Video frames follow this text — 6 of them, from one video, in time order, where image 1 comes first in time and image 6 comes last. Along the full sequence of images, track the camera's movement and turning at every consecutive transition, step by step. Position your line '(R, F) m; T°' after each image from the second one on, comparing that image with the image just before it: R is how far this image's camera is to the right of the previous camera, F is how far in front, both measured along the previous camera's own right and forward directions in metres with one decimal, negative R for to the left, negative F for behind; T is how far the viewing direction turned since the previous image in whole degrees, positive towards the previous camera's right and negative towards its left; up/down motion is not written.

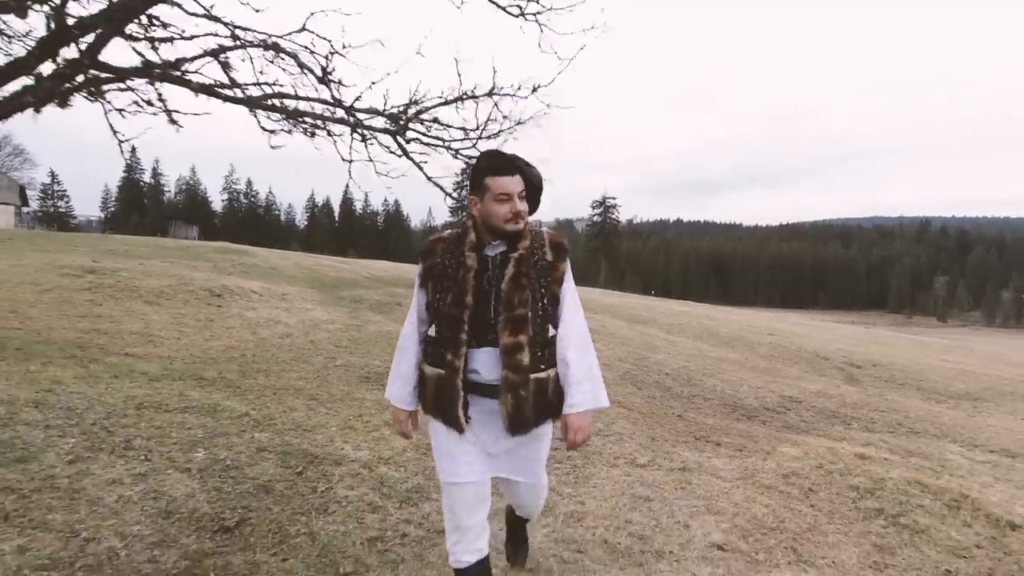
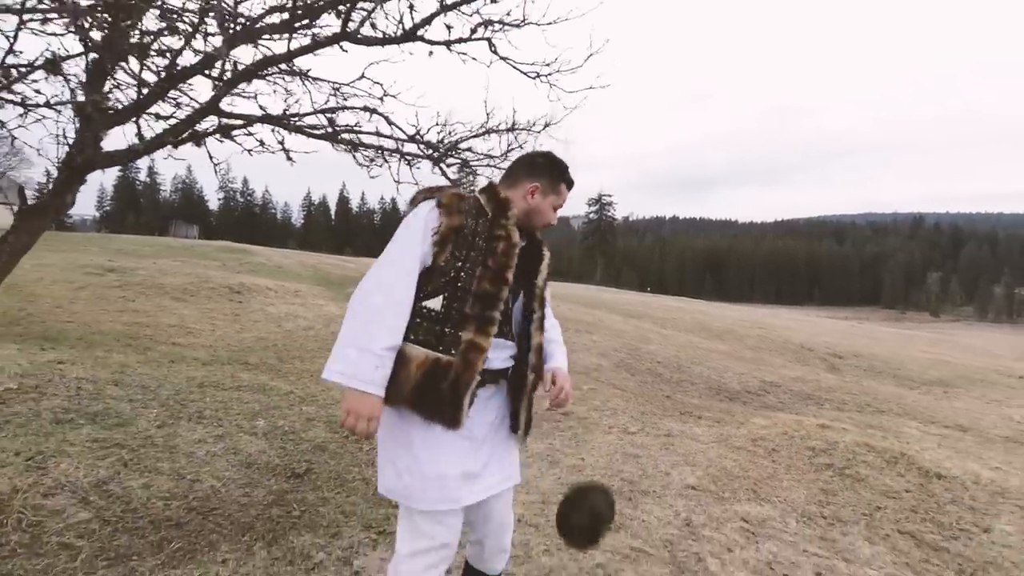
(-0.2, -0.9) m; 0°
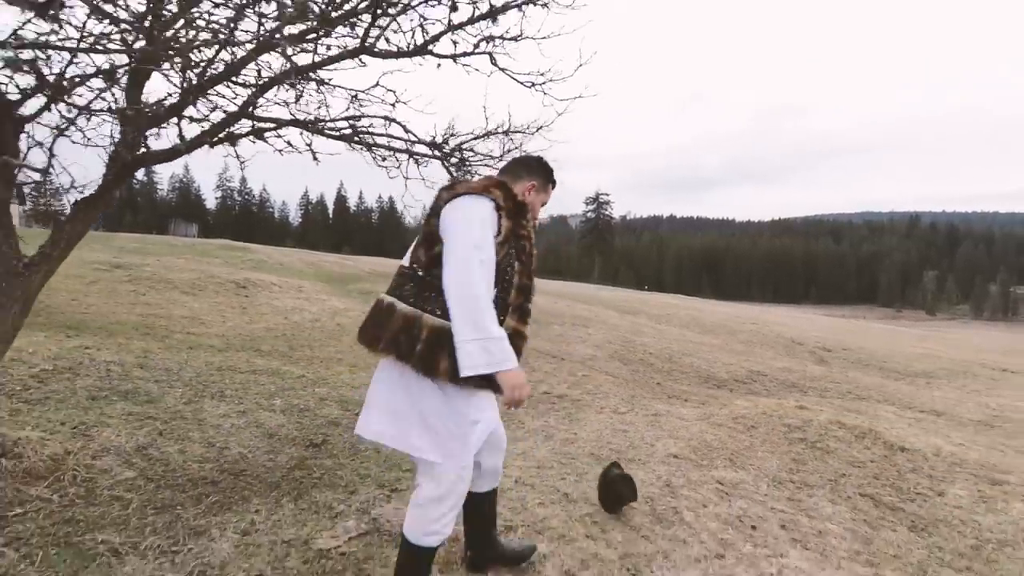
(0.0, -0.5) m; 0°
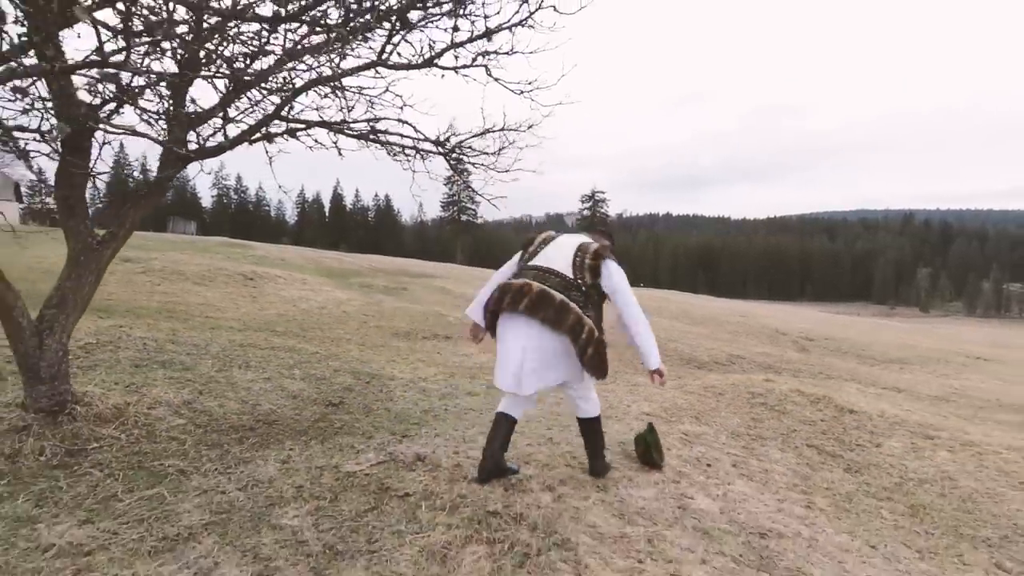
(0.0, -0.8) m; 0°
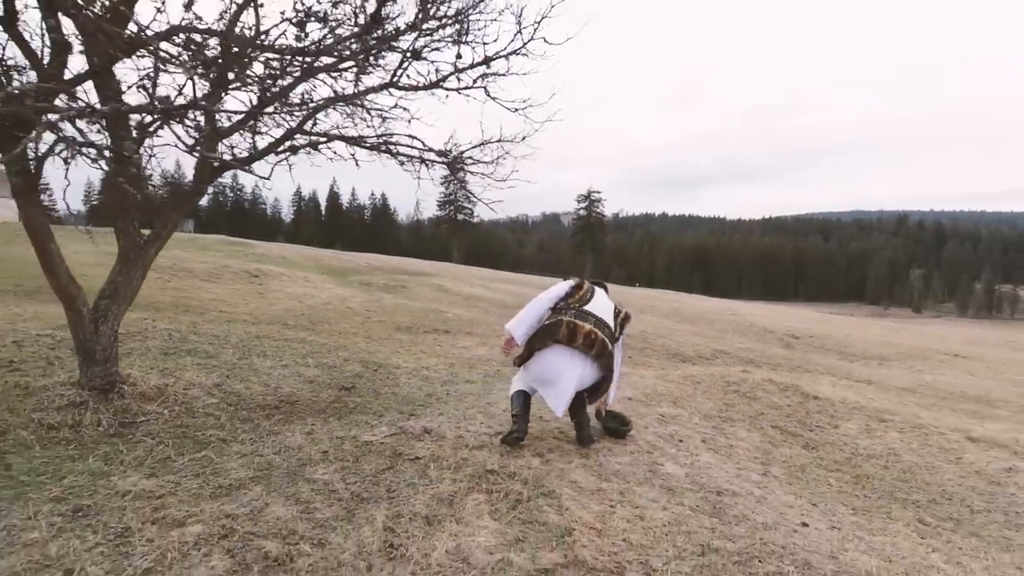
(0.0, -0.7) m; 0°
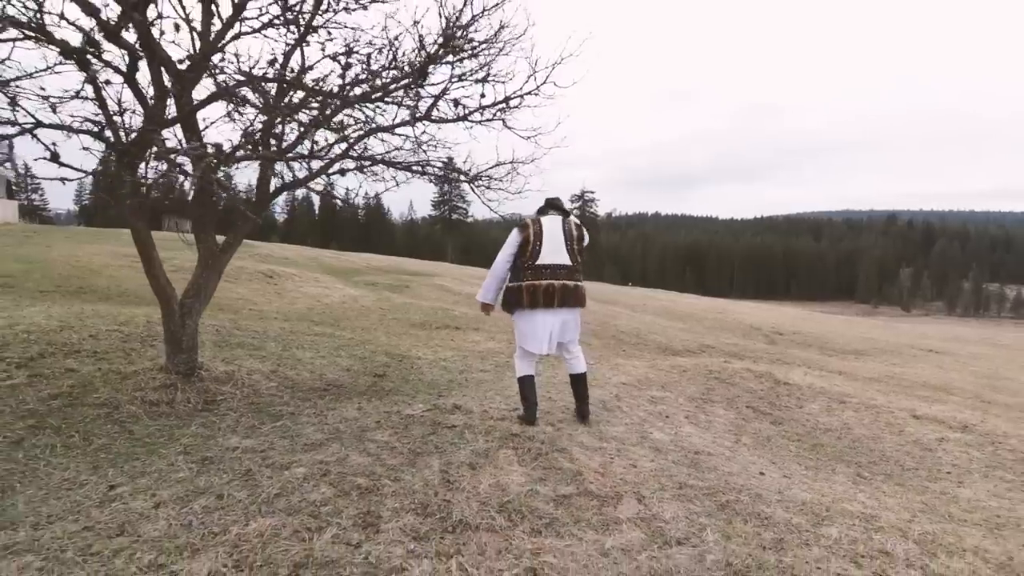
(-0.3, -1.1) m; +1°
